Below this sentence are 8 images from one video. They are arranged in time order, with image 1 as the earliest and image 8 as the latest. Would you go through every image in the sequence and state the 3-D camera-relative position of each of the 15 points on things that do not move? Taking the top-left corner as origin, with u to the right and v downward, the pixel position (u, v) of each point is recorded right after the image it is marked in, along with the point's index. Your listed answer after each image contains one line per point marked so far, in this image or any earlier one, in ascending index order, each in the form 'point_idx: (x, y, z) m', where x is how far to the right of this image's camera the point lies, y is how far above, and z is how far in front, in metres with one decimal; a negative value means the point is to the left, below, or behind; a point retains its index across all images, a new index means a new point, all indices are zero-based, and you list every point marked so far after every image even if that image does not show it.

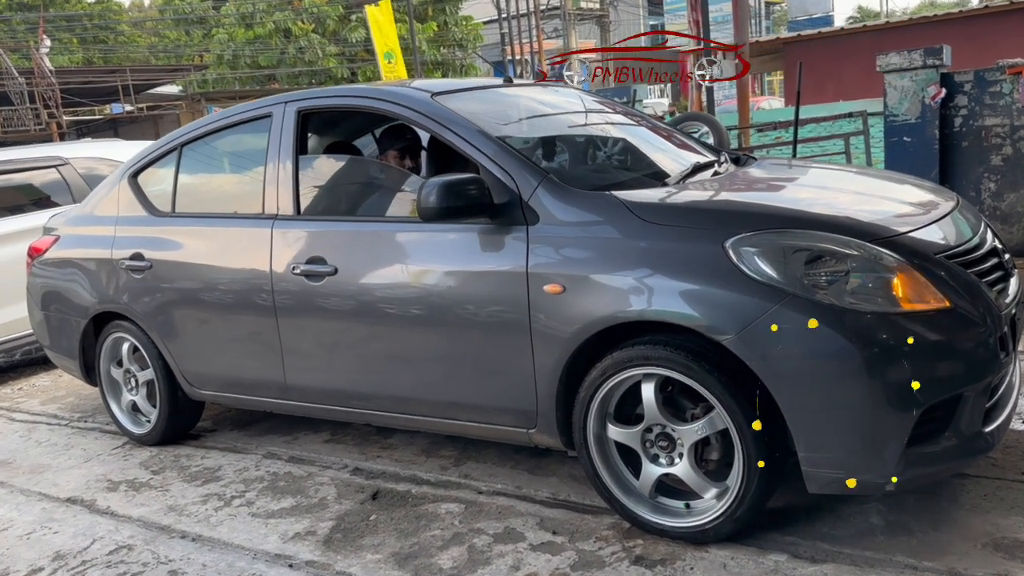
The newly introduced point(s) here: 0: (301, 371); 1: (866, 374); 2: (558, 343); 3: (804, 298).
0: (-1.0, -0.4, +4.1) m
1: (+1.1, -0.3, +2.7) m
2: (+0.2, -0.2, +3.3) m
3: (+0.9, 0.0, +2.8) m
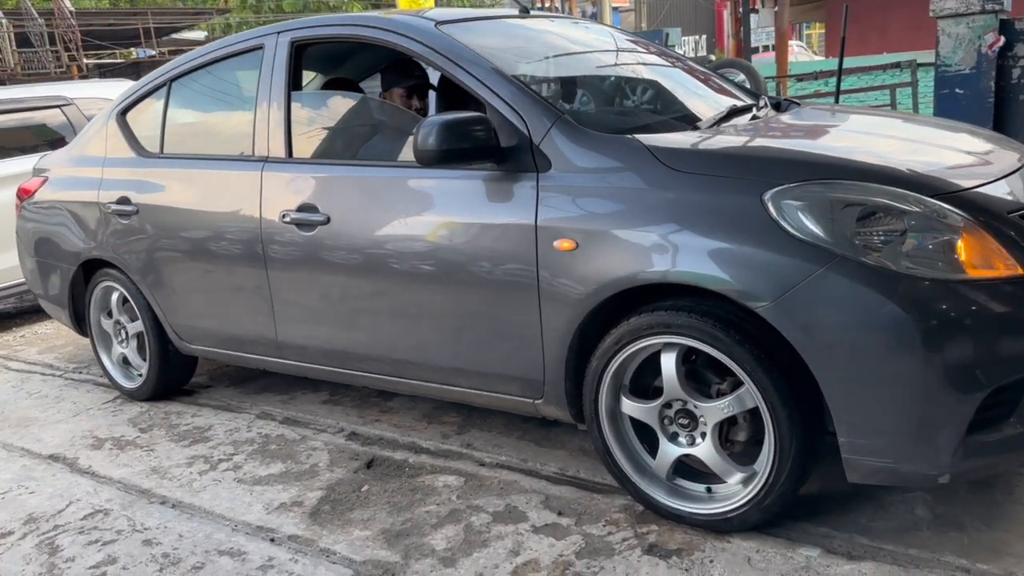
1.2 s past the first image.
0: (-1.0, -0.2, +3.8) m
1: (+1.1, -0.2, +2.4) m
2: (+0.2, -0.1, +2.9) m
3: (+0.9, +0.1, +2.4) m
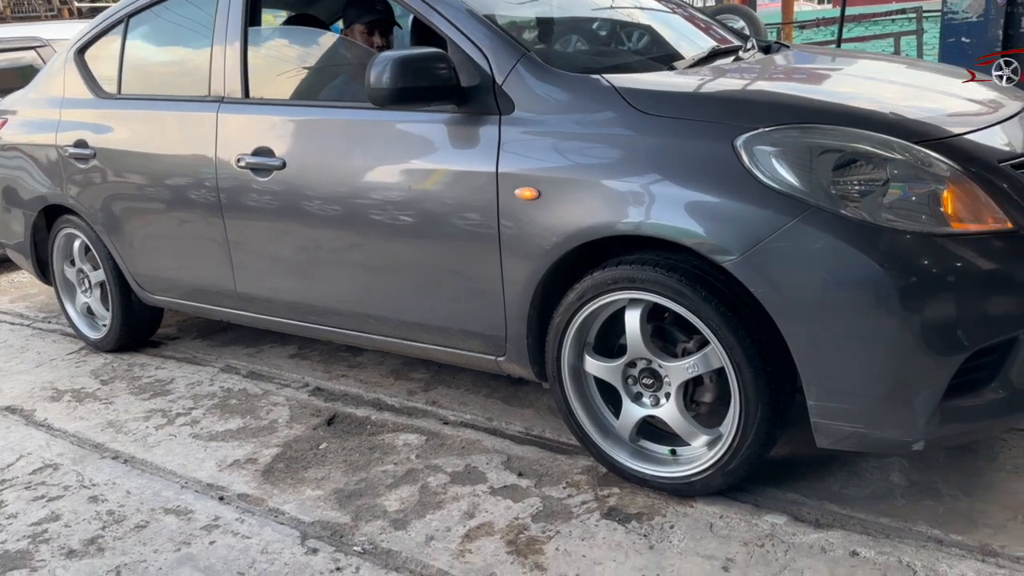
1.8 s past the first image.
0: (-1.1, 0.0, +3.7) m
1: (+1.0, 0.0, +2.2) m
2: (0.0, +0.1, +2.7) m
3: (+0.8, +0.2, +2.2) m
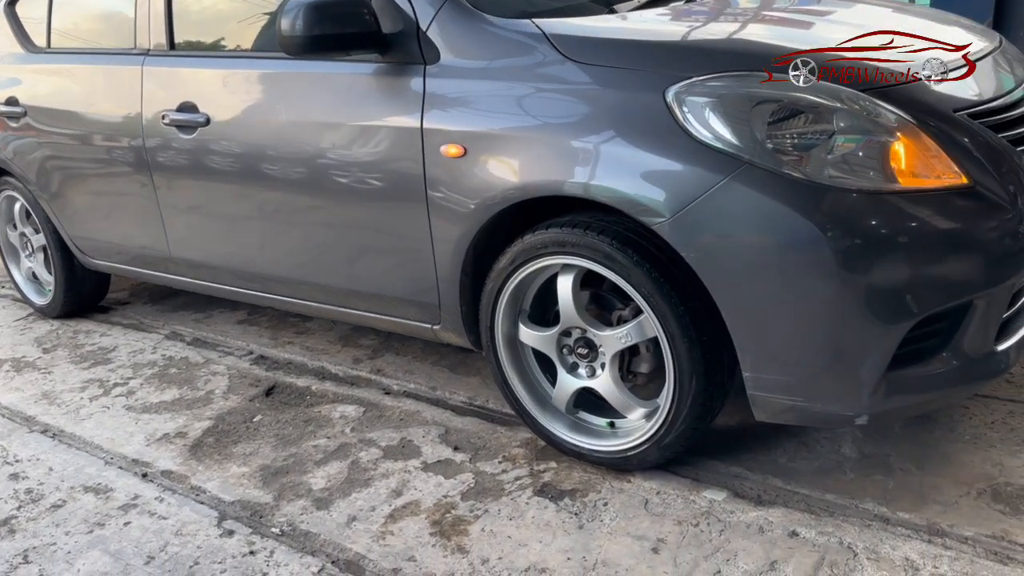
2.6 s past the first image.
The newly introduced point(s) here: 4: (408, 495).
0: (-1.3, +0.2, +3.5) m
1: (+0.8, 0.0, +2.0) m
2: (-0.2, +0.2, +2.6) m
3: (+0.6, +0.3, +2.0) m
4: (-0.3, -0.6, +2.5) m
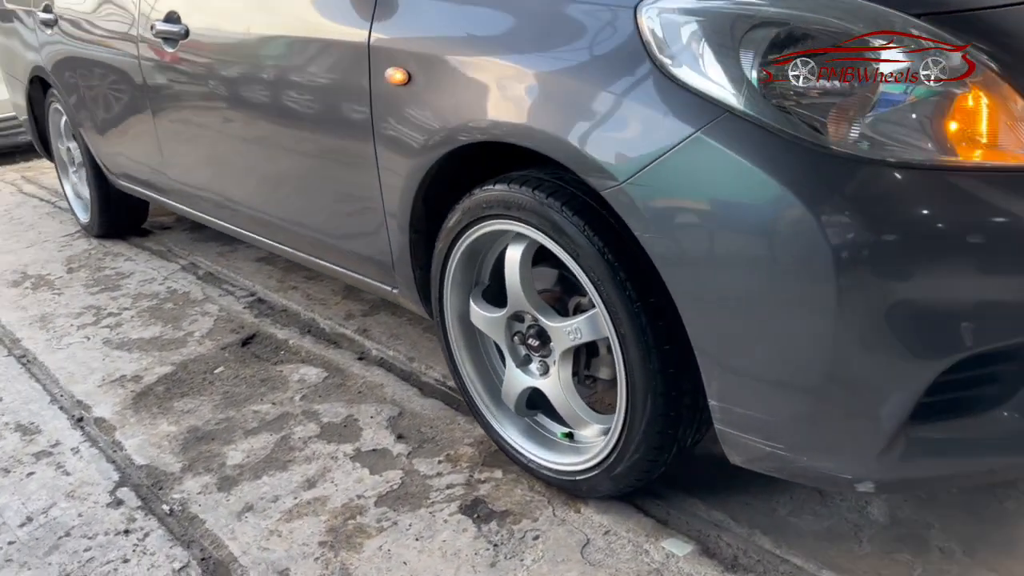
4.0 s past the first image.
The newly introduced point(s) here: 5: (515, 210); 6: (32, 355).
0: (-1.2, +0.4, +3.2) m
1: (+0.5, 0.0, +1.4) m
2: (-0.3, +0.3, +2.1) m
3: (+0.4, +0.3, +1.4) m
4: (-0.5, -0.5, +2.1) m
5: (0.0, +0.2, +1.8) m
6: (-1.7, -0.2, +3.0) m
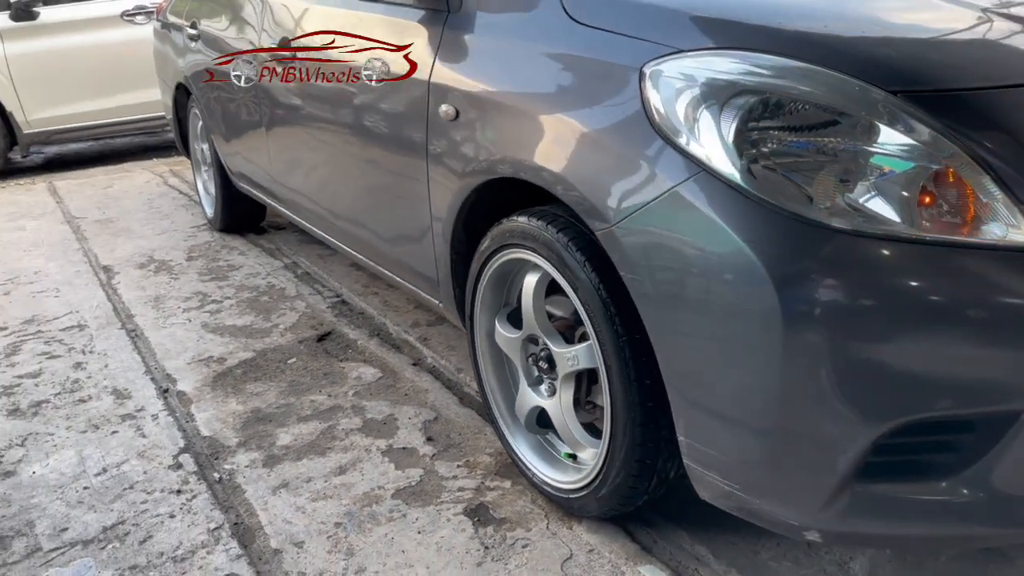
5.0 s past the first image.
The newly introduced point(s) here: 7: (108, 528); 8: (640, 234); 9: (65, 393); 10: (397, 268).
0: (-0.9, +0.5, +3.5) m
1: (+0.5, -0.1, +1.5) m
2: (-0.2, +0.3, +2.3) m
3: (+0.4, +0.2, +1.6) m
4: (-0.4, -0.5, +2.3) m
5: (0.0, +0.1, +2.0) m
6: (-1.5, -0.2, +3.4) m
7: (-1.0, -0.6, +2.2) m
8: (+0.2, +0.1, +1.7) m
9: (-1.5, -0.4, +2.9) m
10: (-0.4, +0.1, +2.8) m
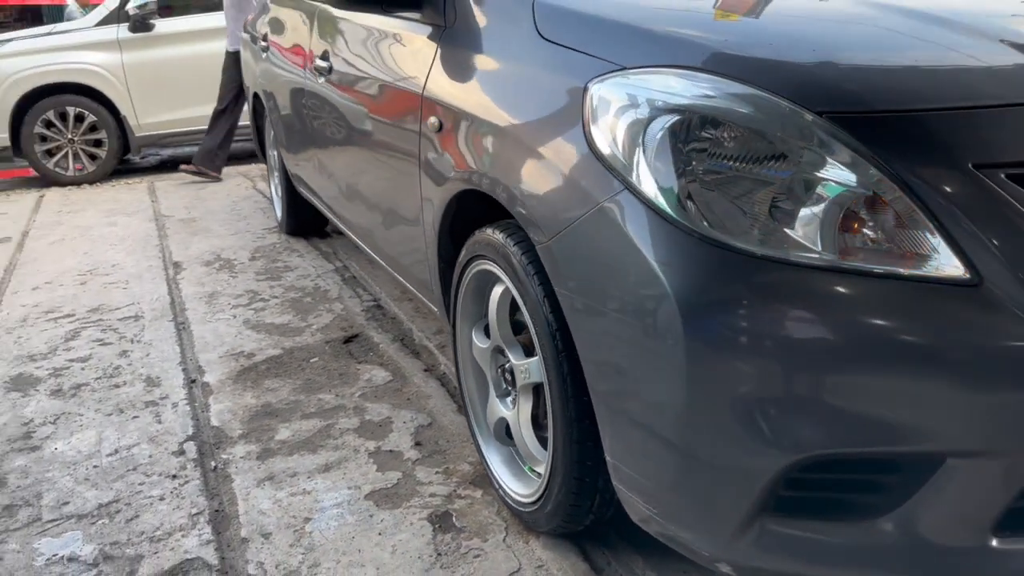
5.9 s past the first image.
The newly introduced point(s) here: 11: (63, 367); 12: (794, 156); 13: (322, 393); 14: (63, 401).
0: (-0.8, +0.4, +3.7) m
1: (+0.3, -0.1, +1.4) m
2: (-0.2, +0.2, +2.3) m
3: (+0.2, +0.2, +1.5) m
4: (-0.5, -0.5, +2.4) m
5: (0.0, +0.1, +2.0) m
6: (-1.4, -0.2, +3.6) m
7: (-1.1, -0.6, +2.3) m
8: (+0.1, +0.1, +1.7) m
9: (-1.5, -0.3, +3.1) m
10: (-0.3, 0.0, +2.9) m
11: (-1.7, -0.3, +3.2) m
12: (+0.5, +0.2, +1.5) m
13: (-0.6, -0.4, +2.9) m
14: (-1.5, -0.4, +3.0) m
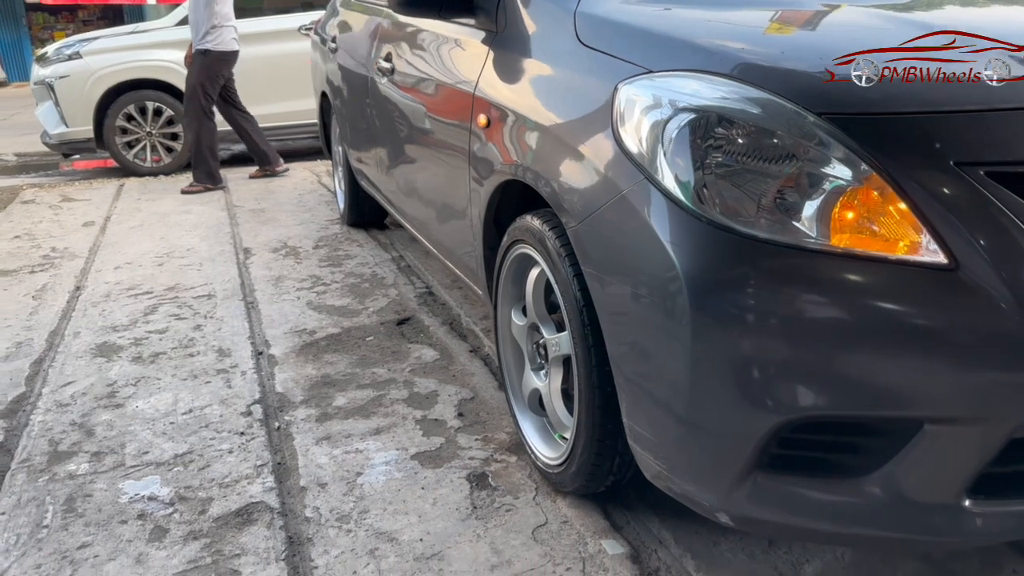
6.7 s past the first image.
0: (-0.5, +0.5, +3.9) m
1: (+0.4, -0.1, +1.6) m
2: (-0.1, +0.3, +2.6) m
3: (+0.3, +0.2, +1.7) m
4: (-0.4, -0.5, +2.7) m
5: (+0.1, +0.1, +2.2) m
6: (-1.2, -0.1, +3.9) m
7: (-1.0, -0.5, +2.6) m
8: (+0.2, +0.1, +1.9) m
9: (-1.3, -0.2, +3.4) m
10: (-0.2, +0.1, +3.1) m
11: (-1.5, -0.2, +3.6) m
12: (+0.5, +0.3, +1.6) m
13: (-0.5, -0.3, +3.1) m
14: (-1.4, -0.3, +3.3) m
